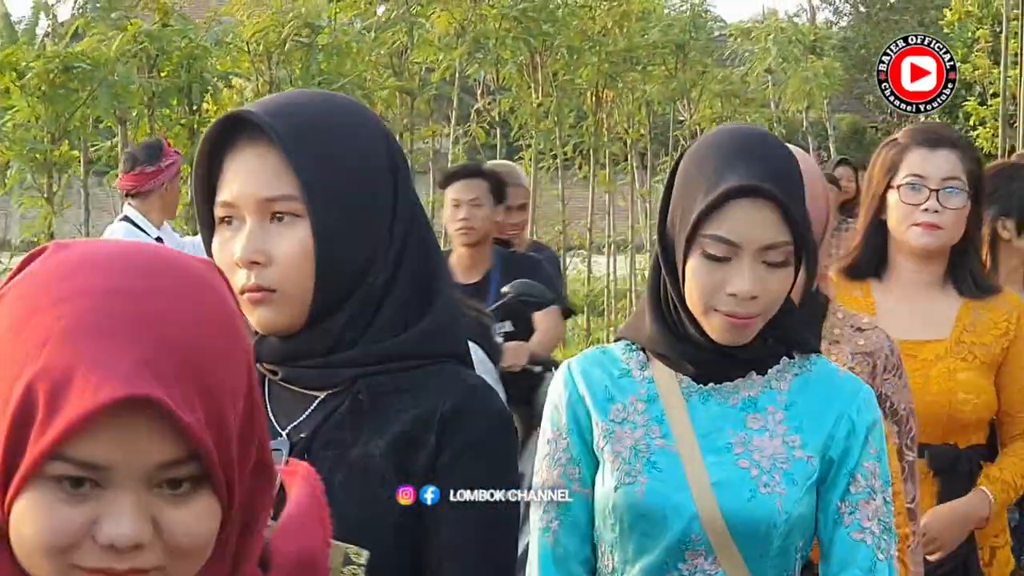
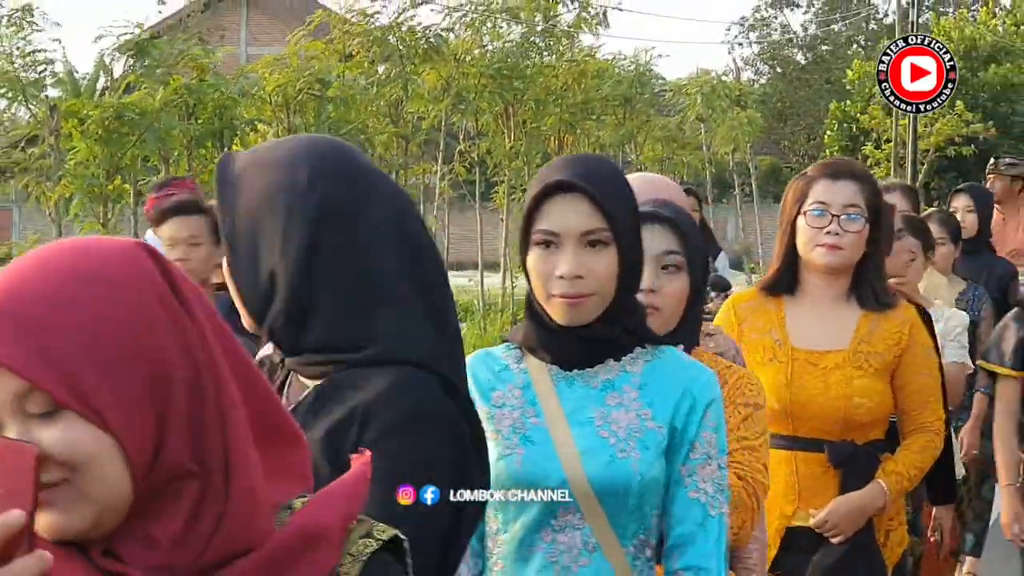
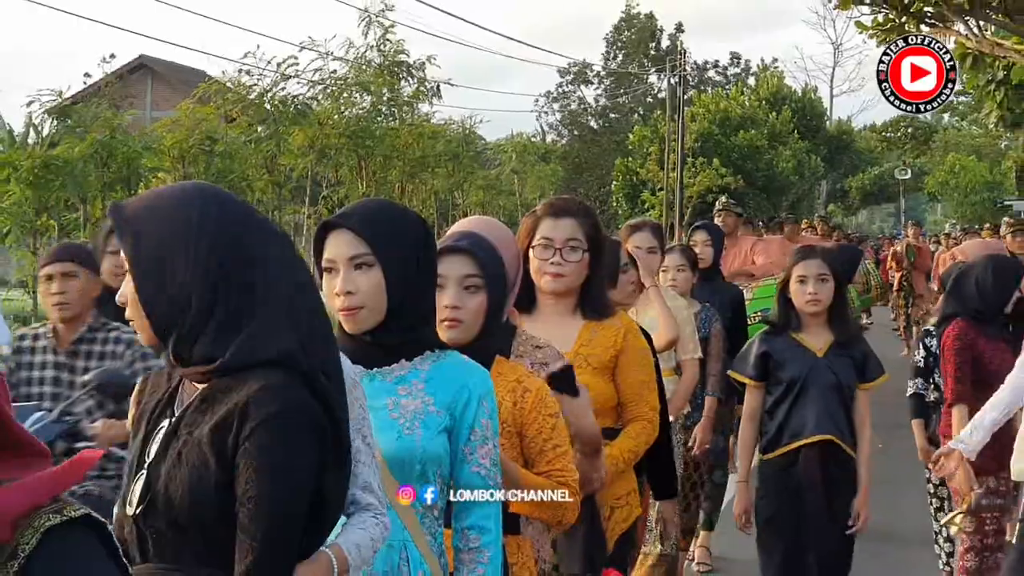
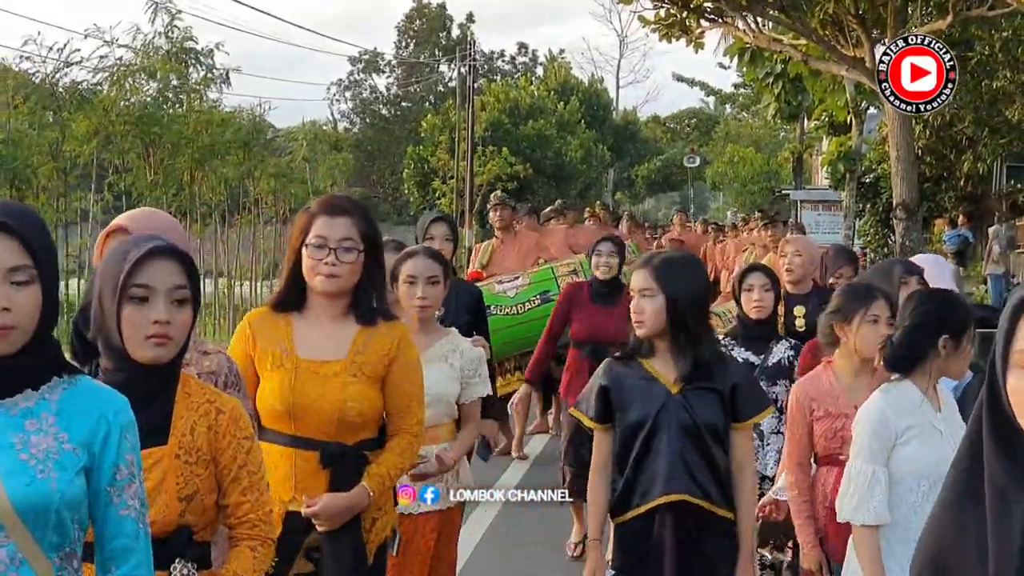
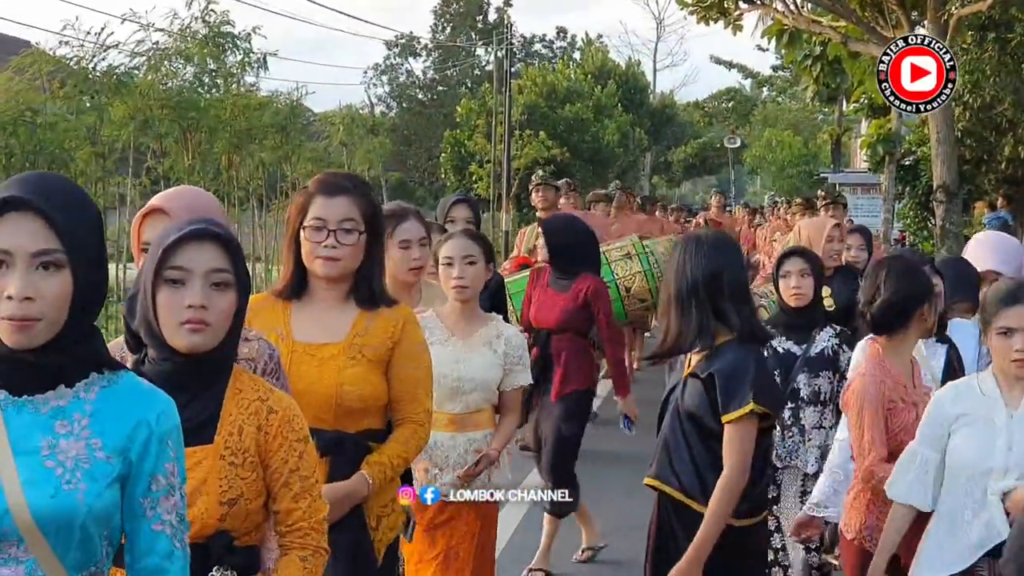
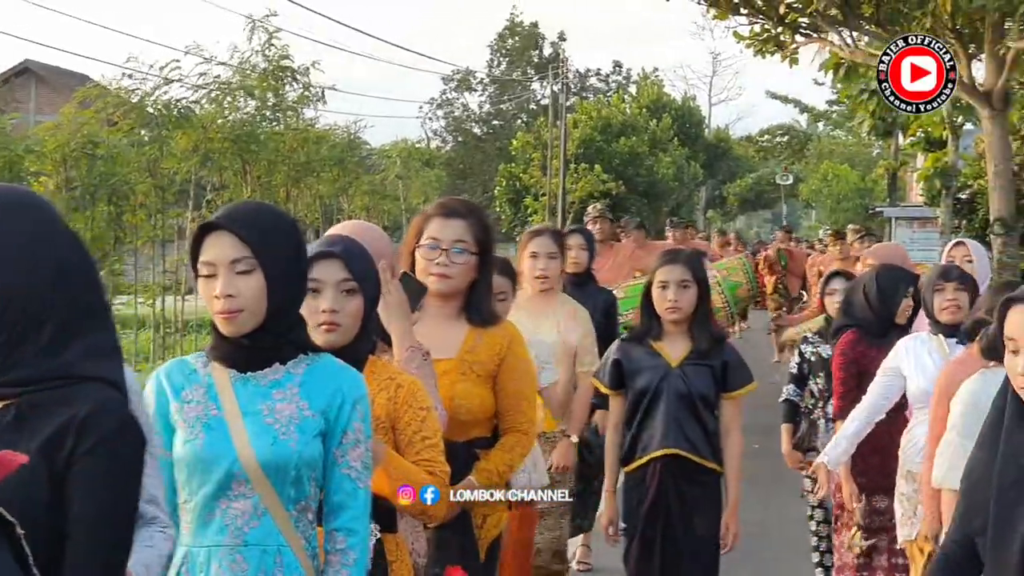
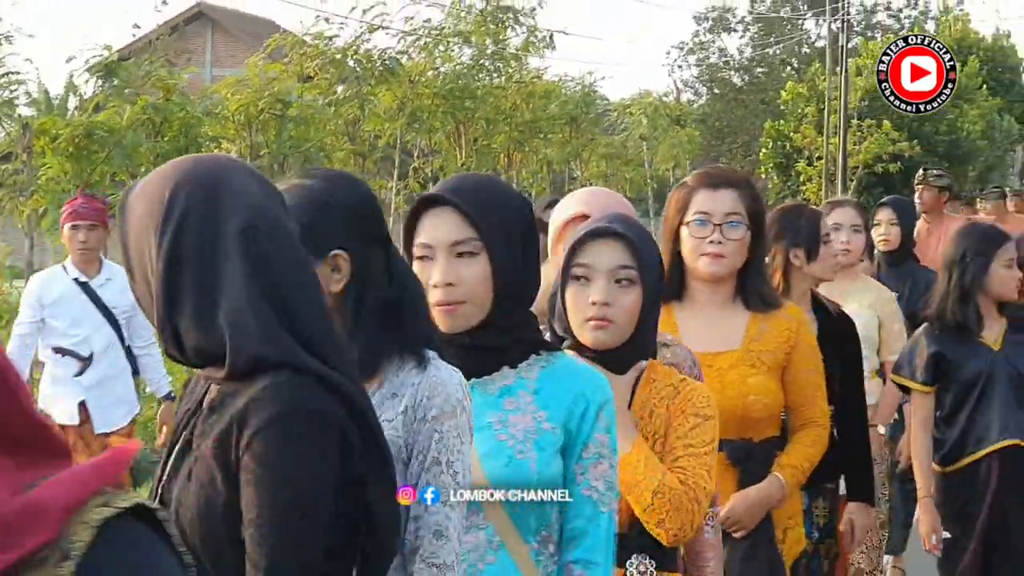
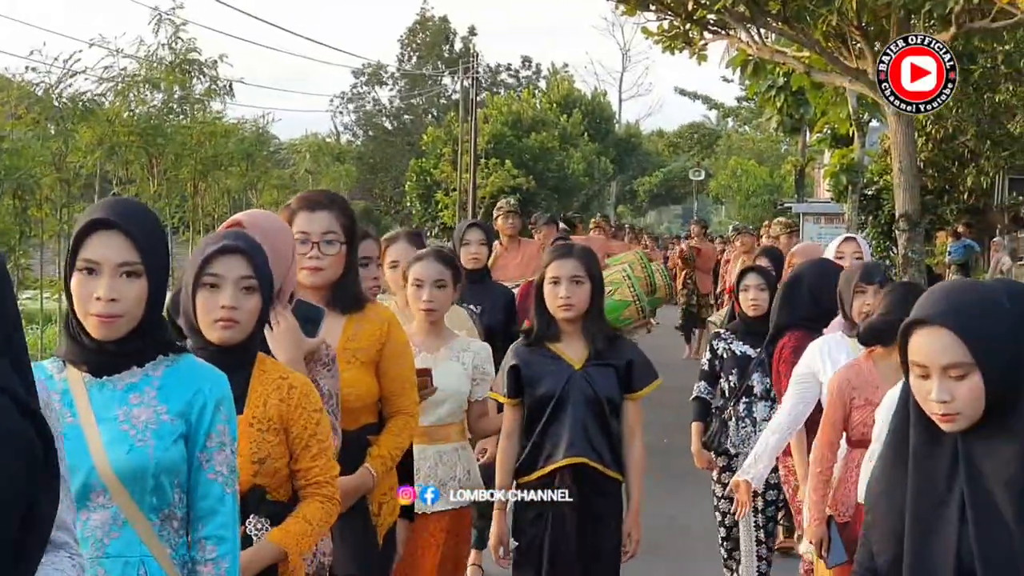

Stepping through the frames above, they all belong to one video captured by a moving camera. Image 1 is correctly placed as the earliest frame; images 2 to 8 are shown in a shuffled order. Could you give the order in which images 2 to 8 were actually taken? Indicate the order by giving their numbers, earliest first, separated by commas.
2, 7, 3, 6, 8, 4, 5
